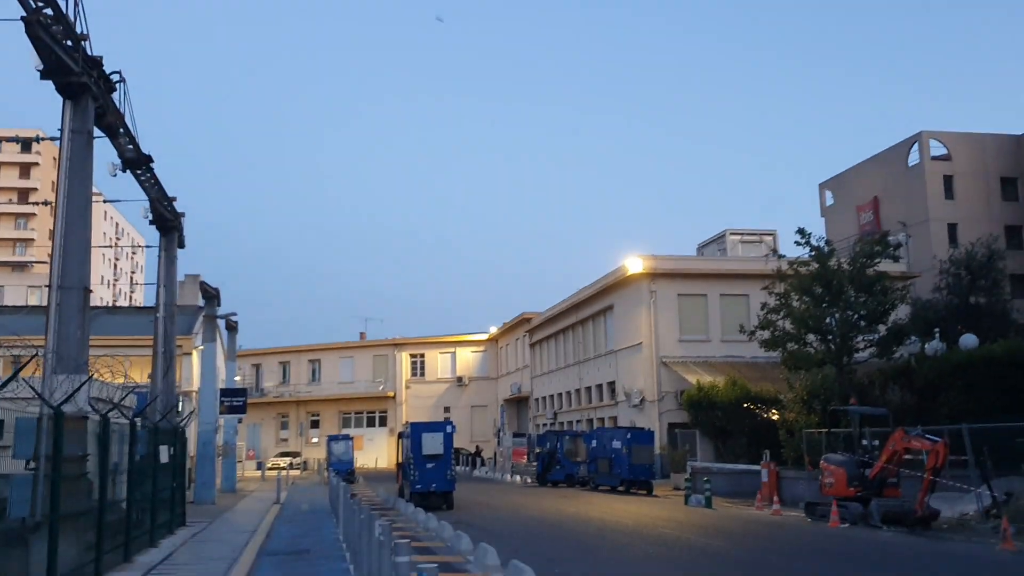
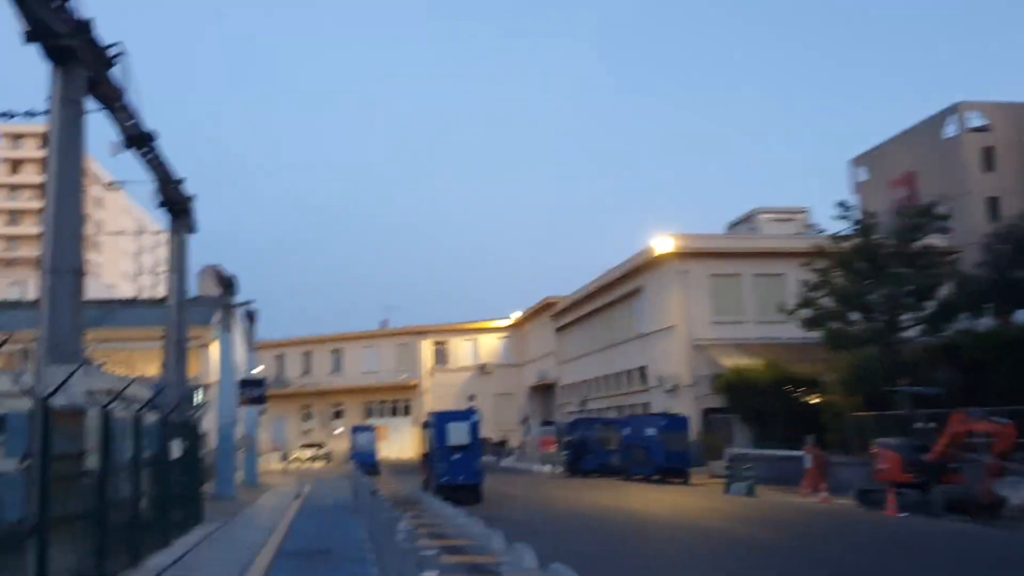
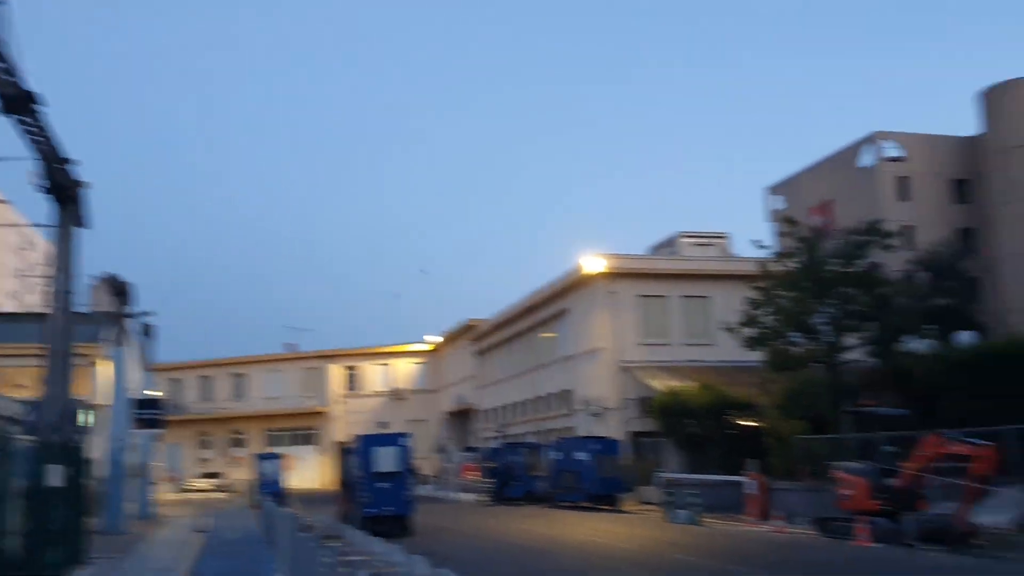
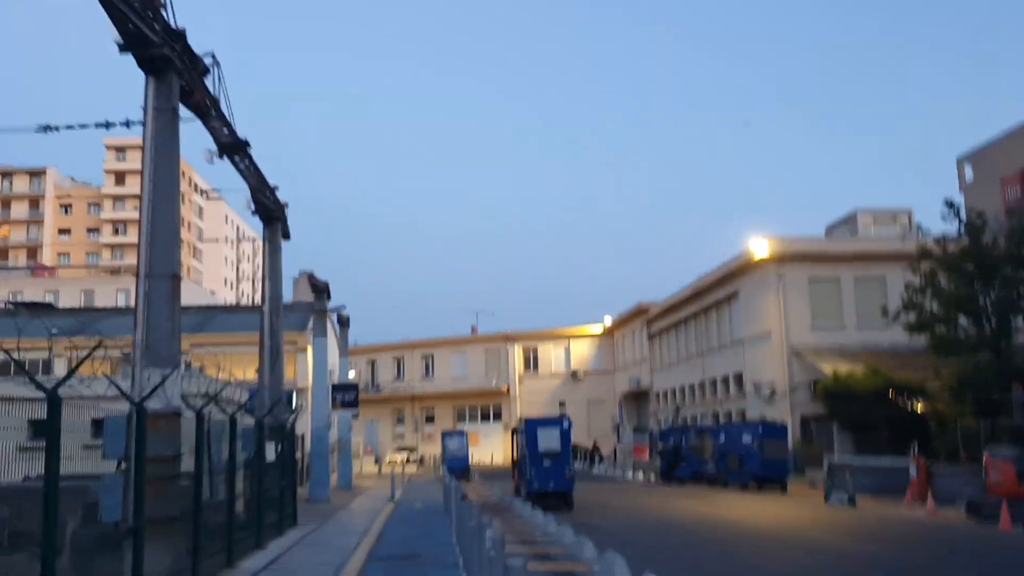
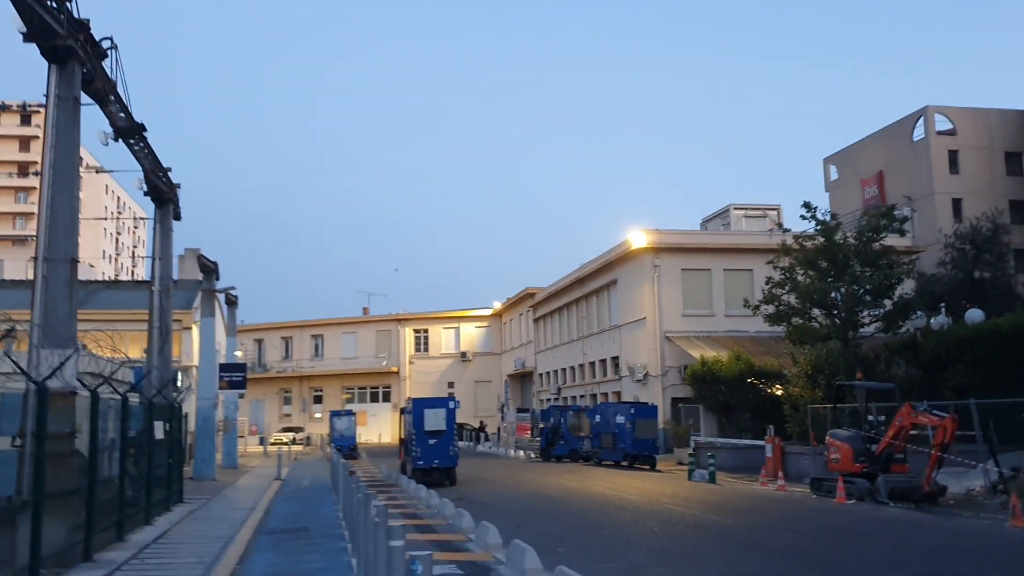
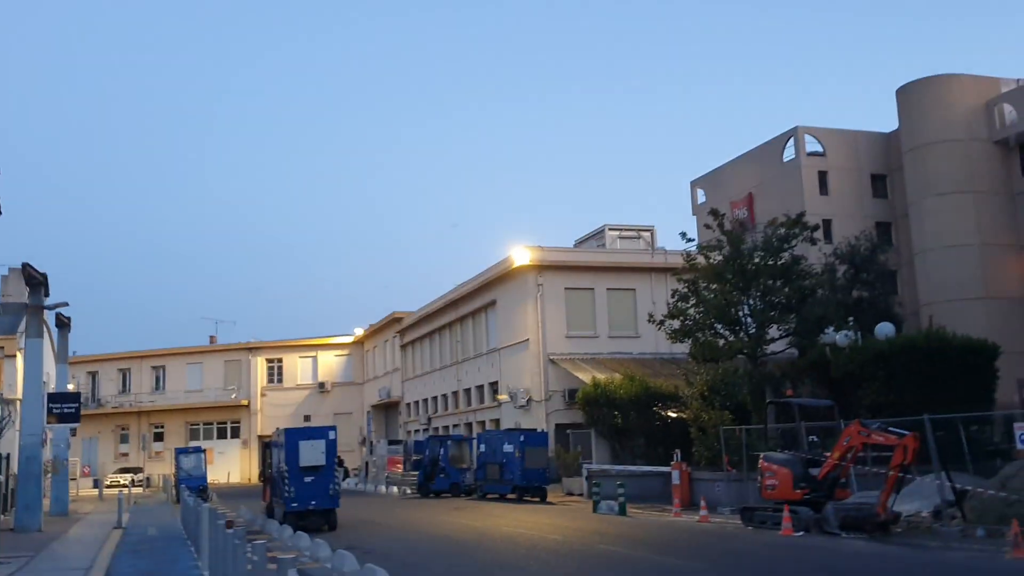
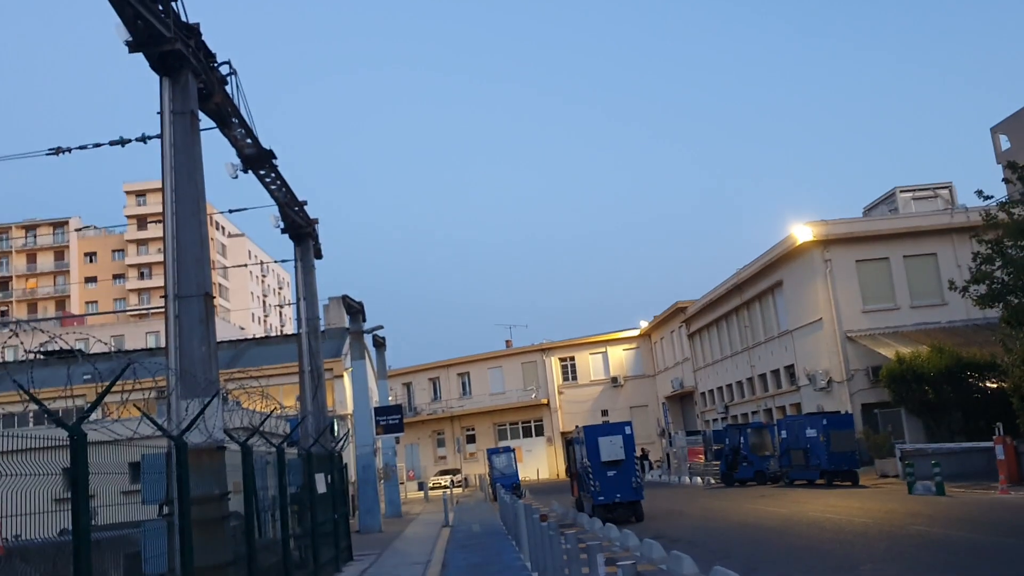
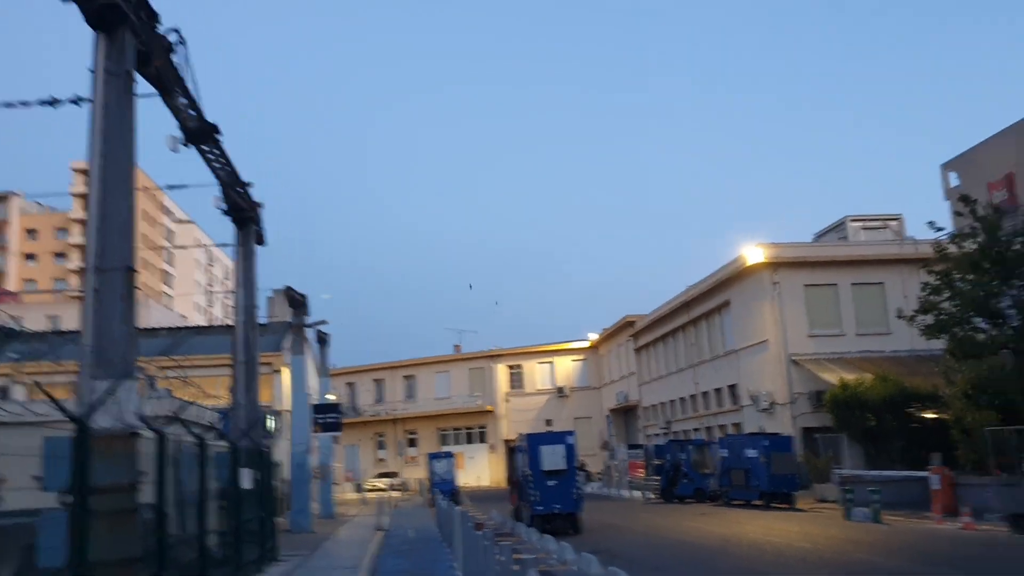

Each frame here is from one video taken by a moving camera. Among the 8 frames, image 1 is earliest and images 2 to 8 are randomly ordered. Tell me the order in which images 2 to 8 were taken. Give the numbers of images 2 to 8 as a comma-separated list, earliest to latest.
5, 2, 4, 7, 8, 3, 6
